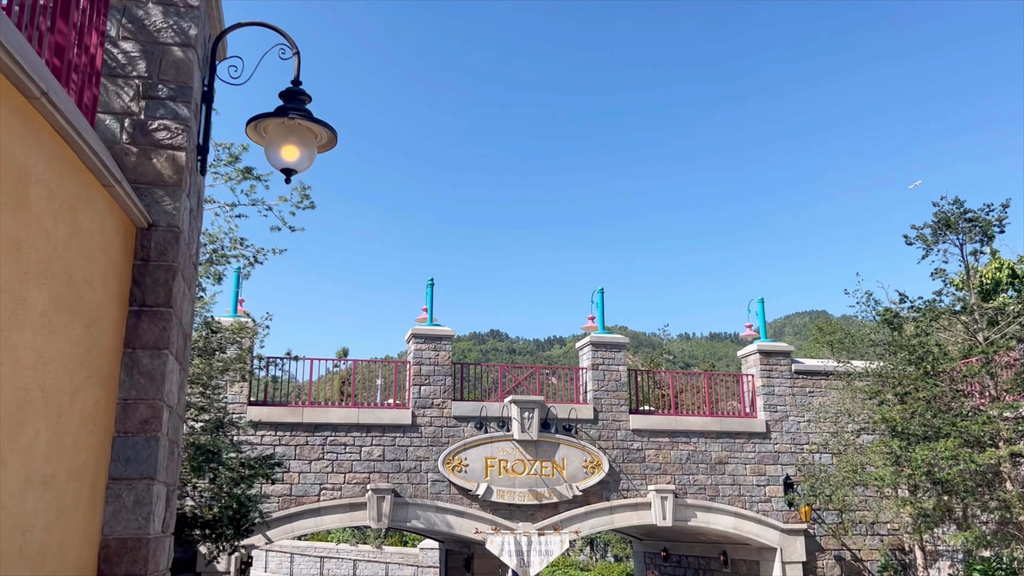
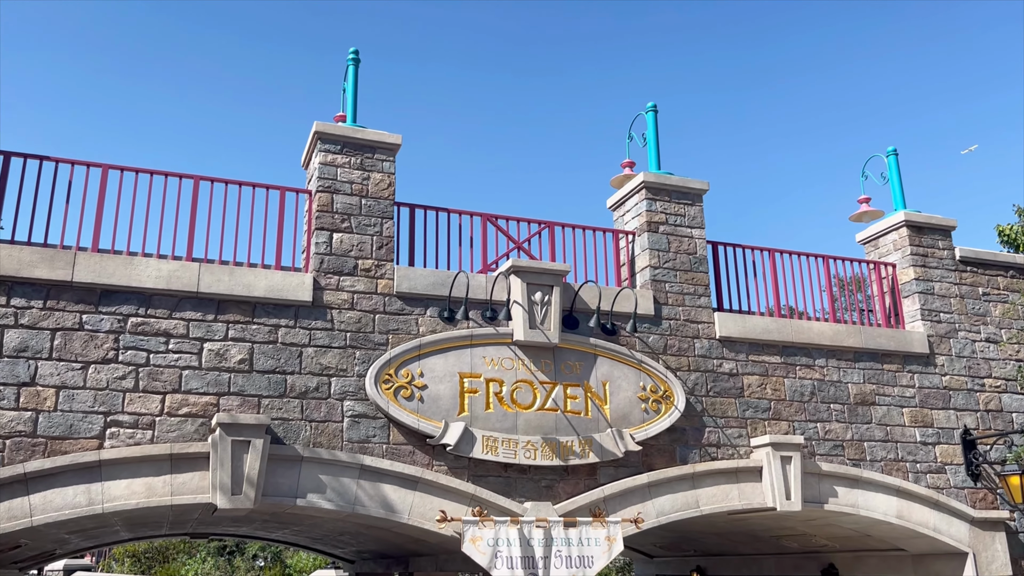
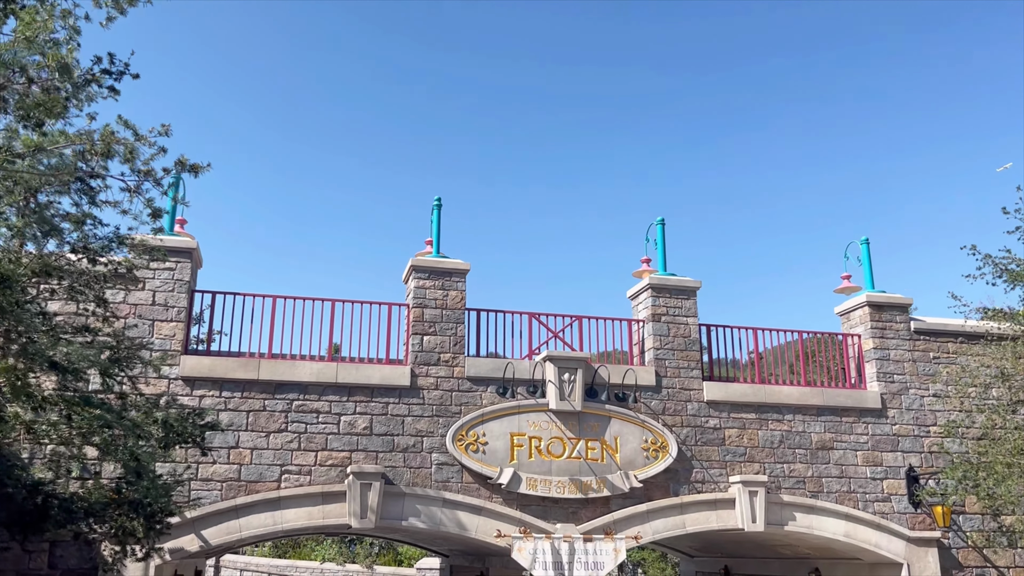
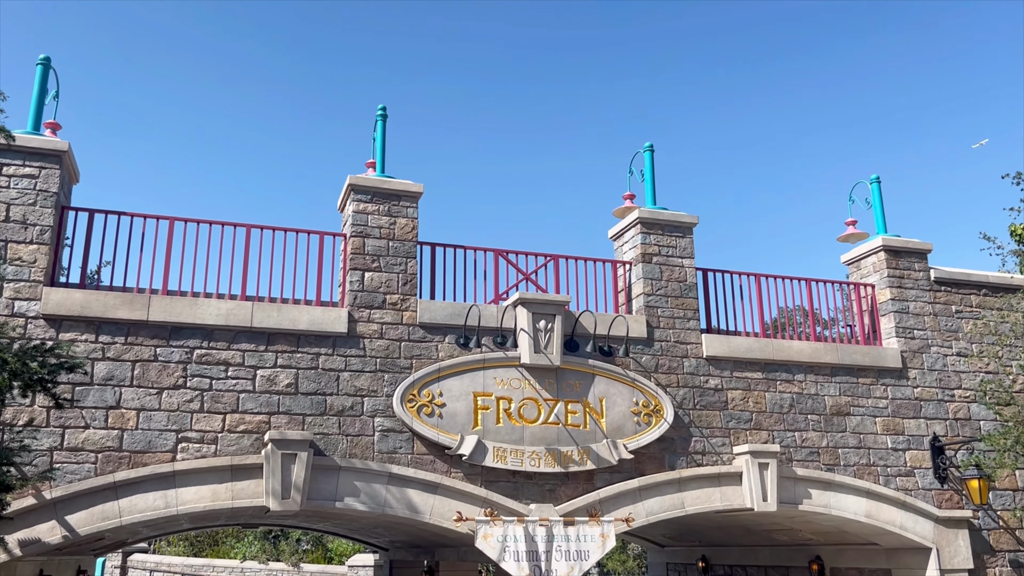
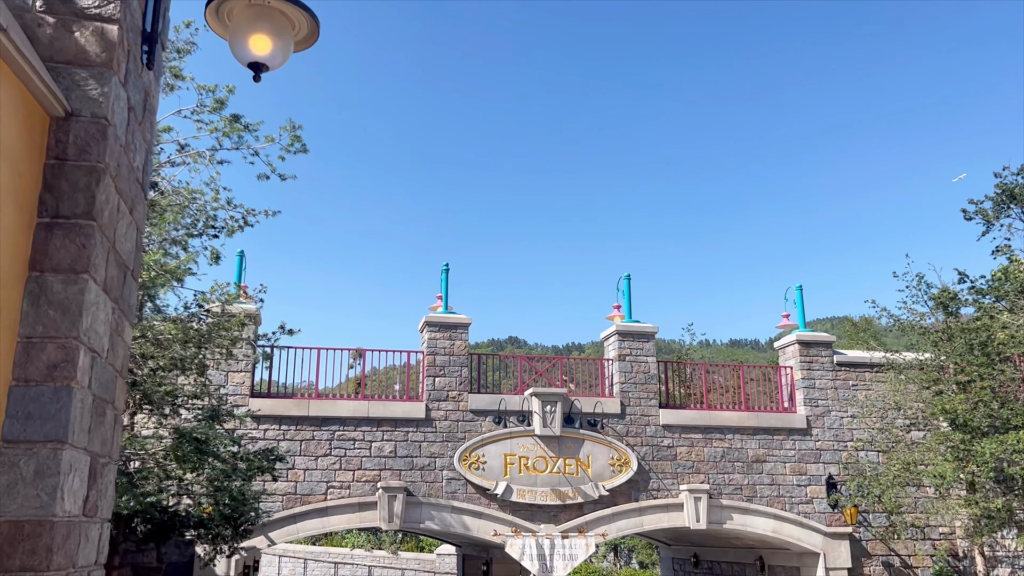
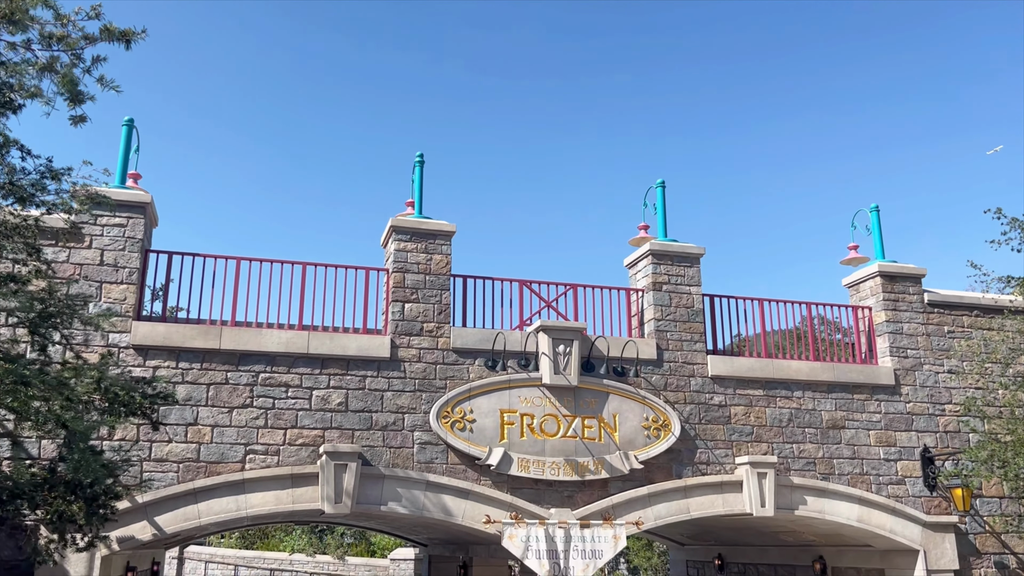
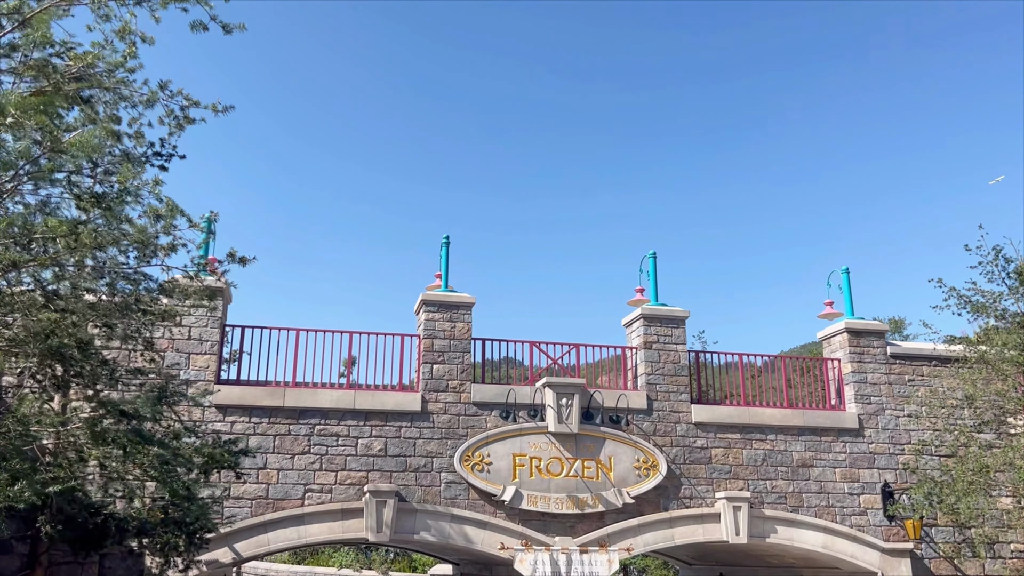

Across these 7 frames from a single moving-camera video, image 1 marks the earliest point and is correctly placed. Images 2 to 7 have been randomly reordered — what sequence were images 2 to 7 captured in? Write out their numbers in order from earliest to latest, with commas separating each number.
5, 7, 3, 6, 4, 2
